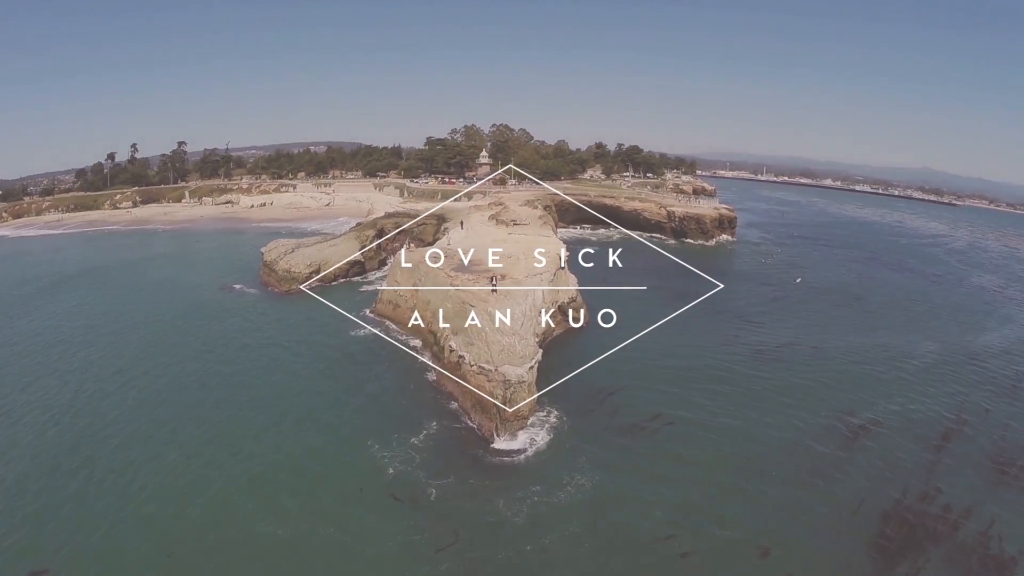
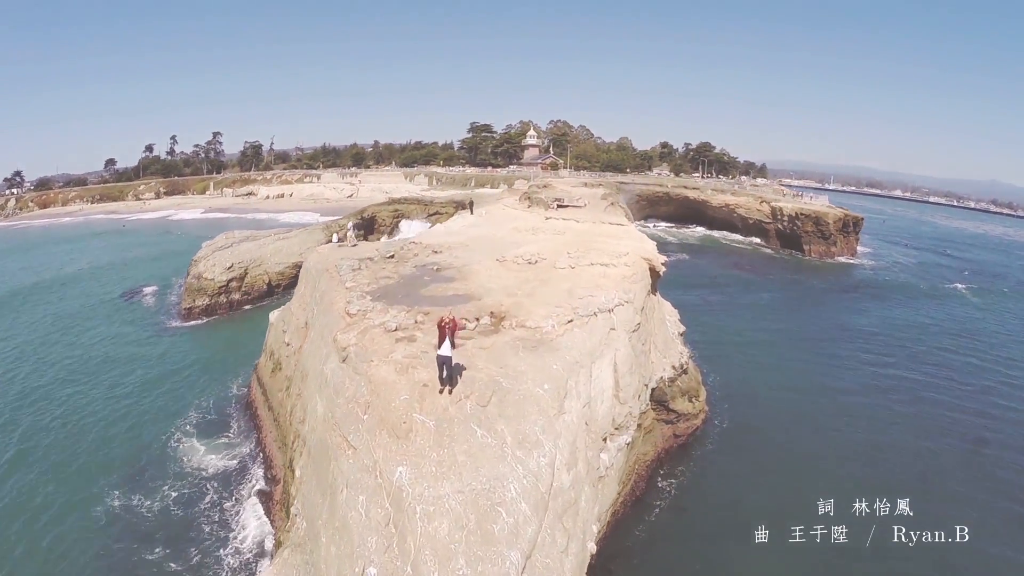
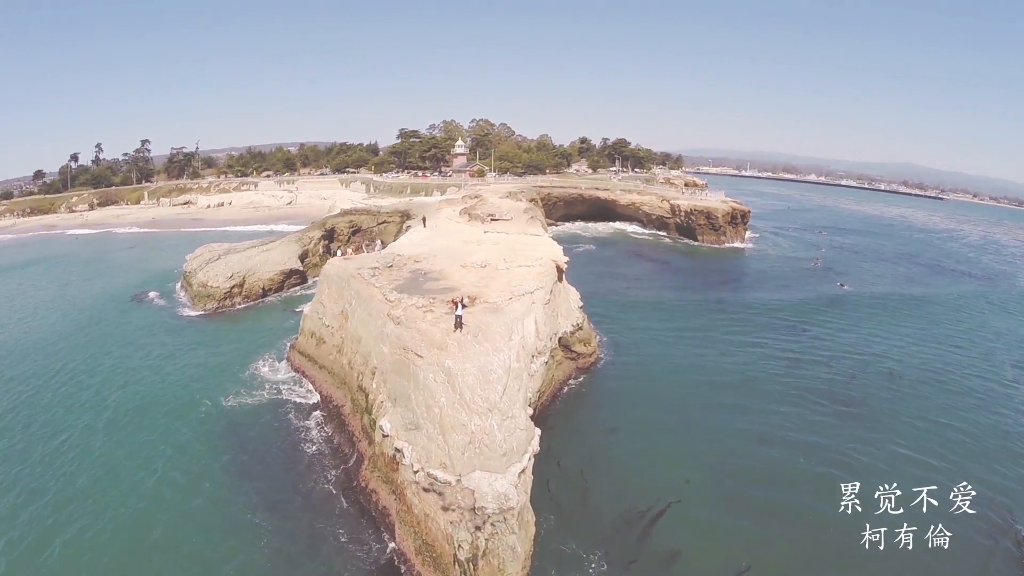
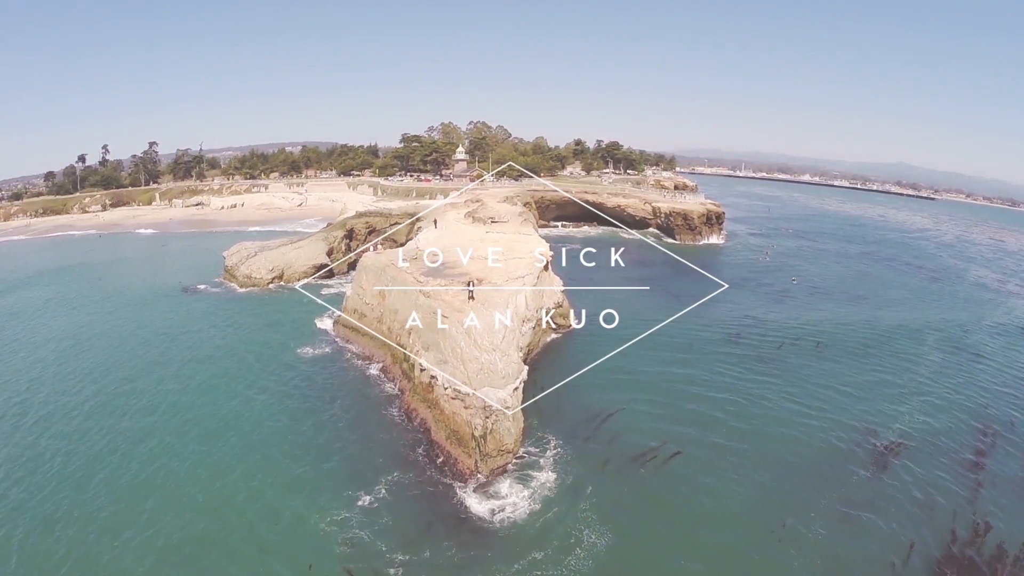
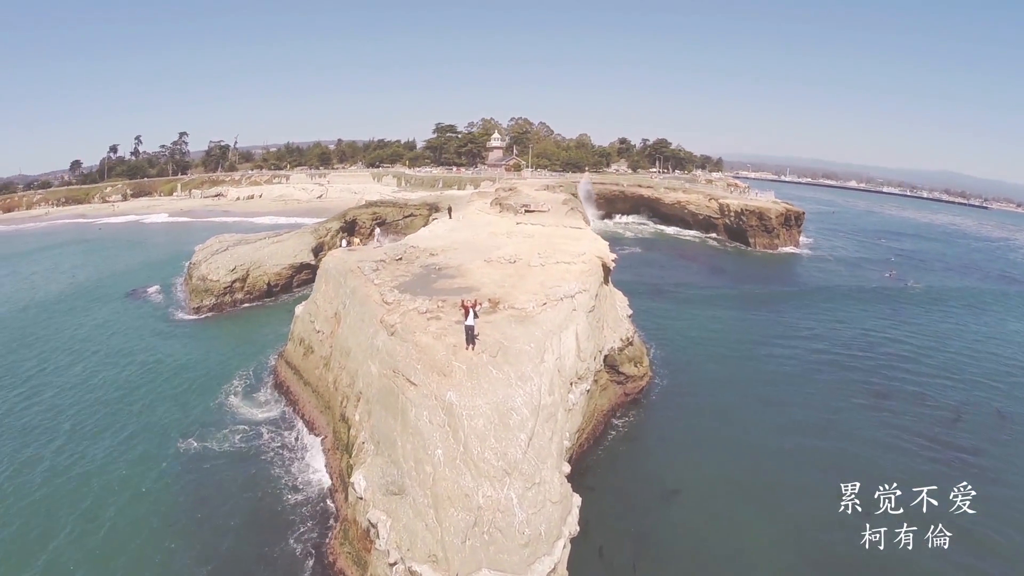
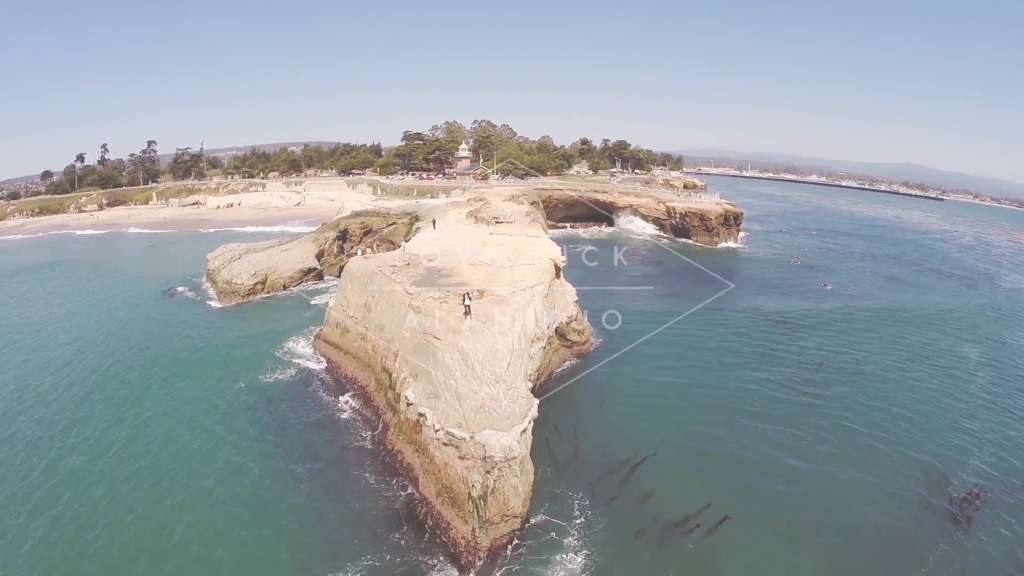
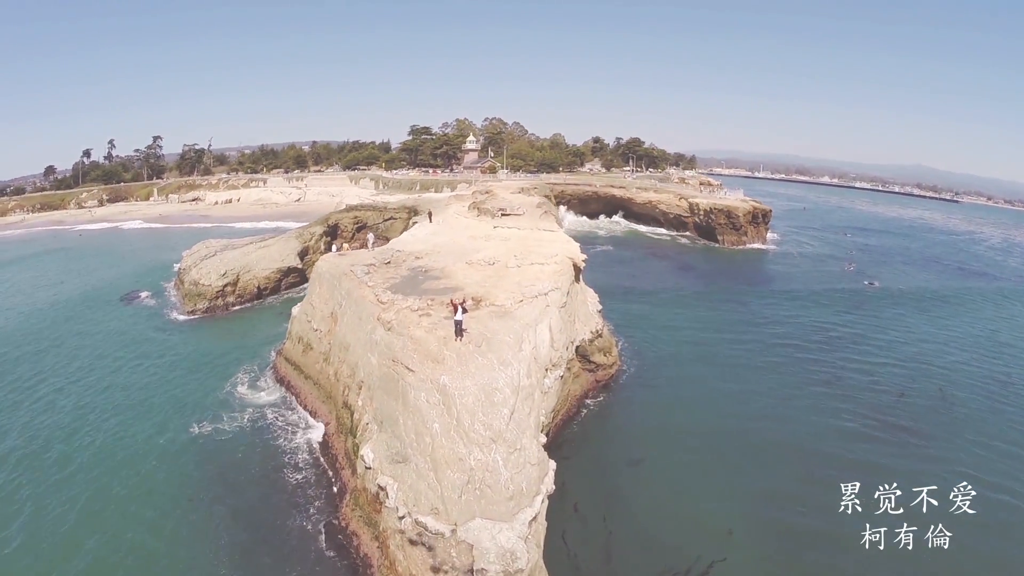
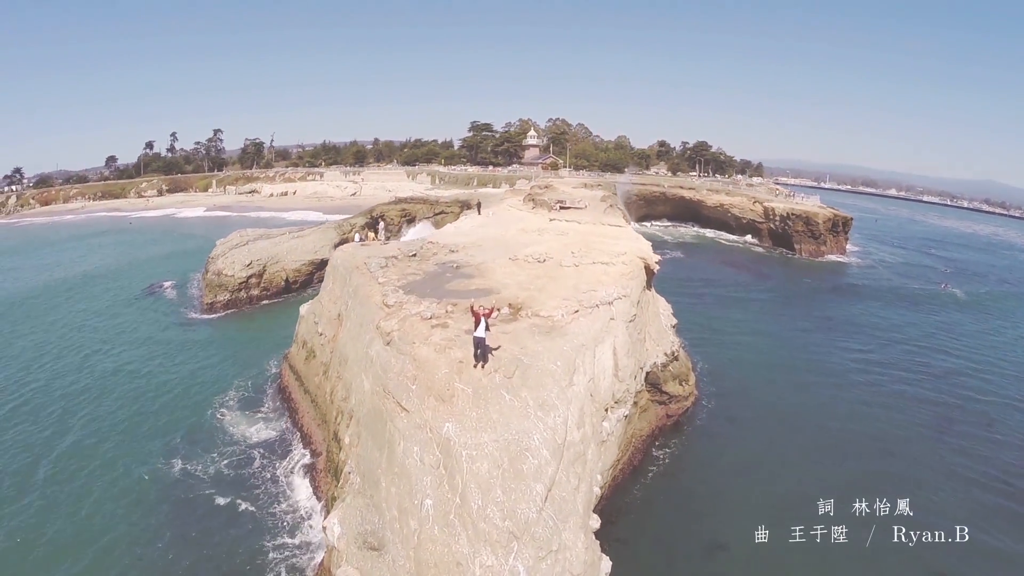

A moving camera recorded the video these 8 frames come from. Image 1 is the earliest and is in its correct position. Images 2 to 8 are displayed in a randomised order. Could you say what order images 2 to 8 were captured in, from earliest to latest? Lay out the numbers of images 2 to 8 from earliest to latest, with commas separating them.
4, 6, 3, 7, 5, 8, 2
